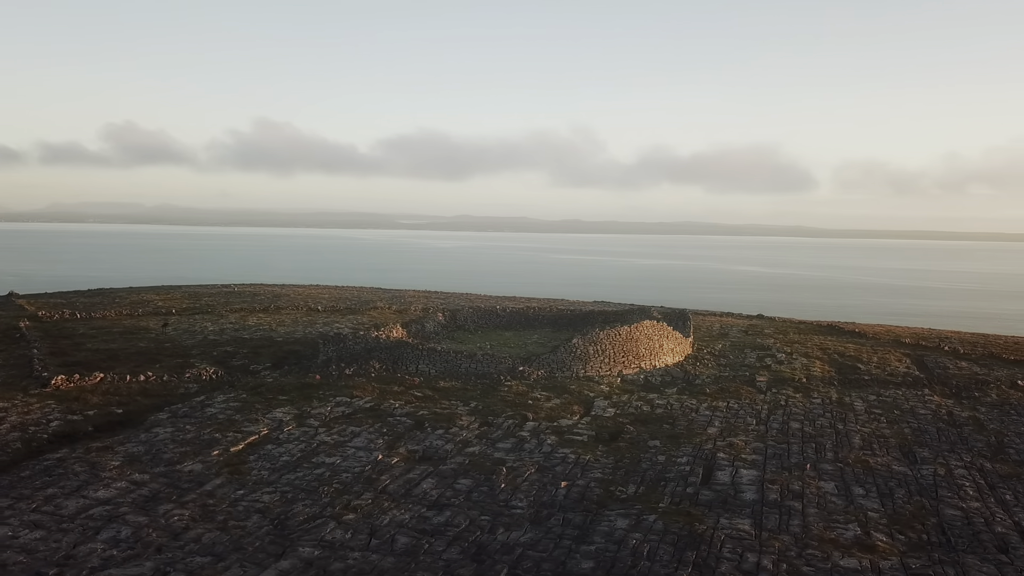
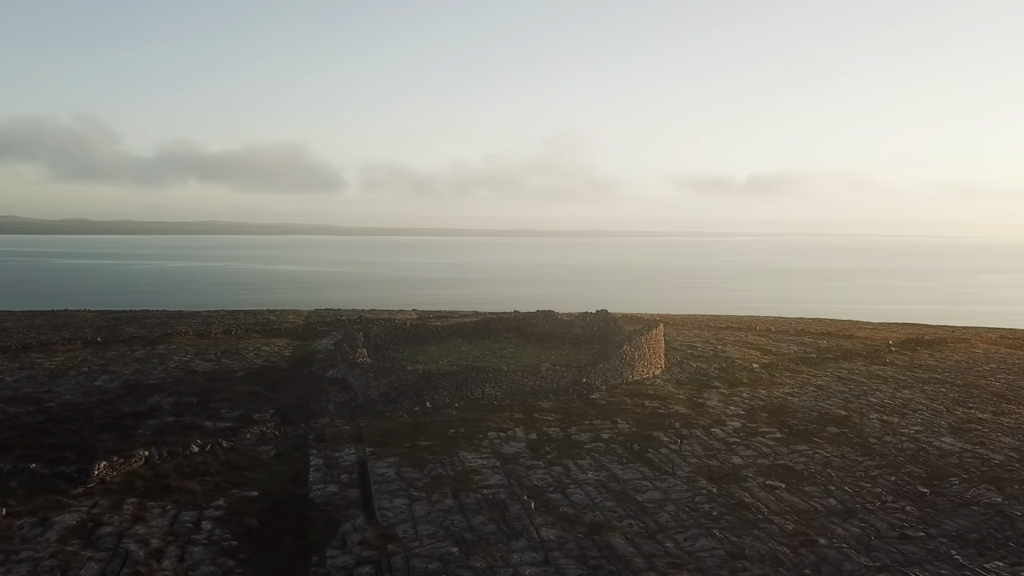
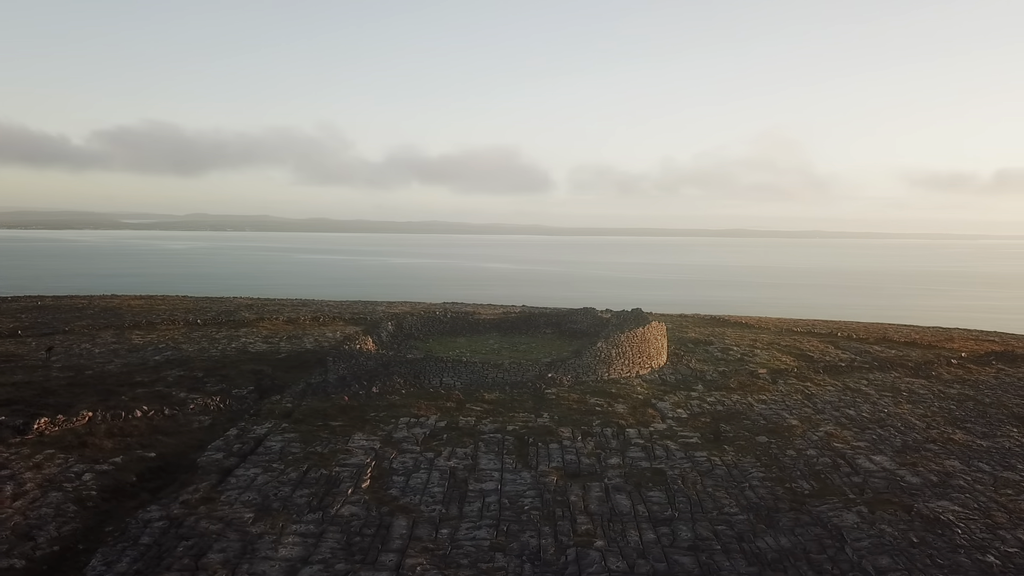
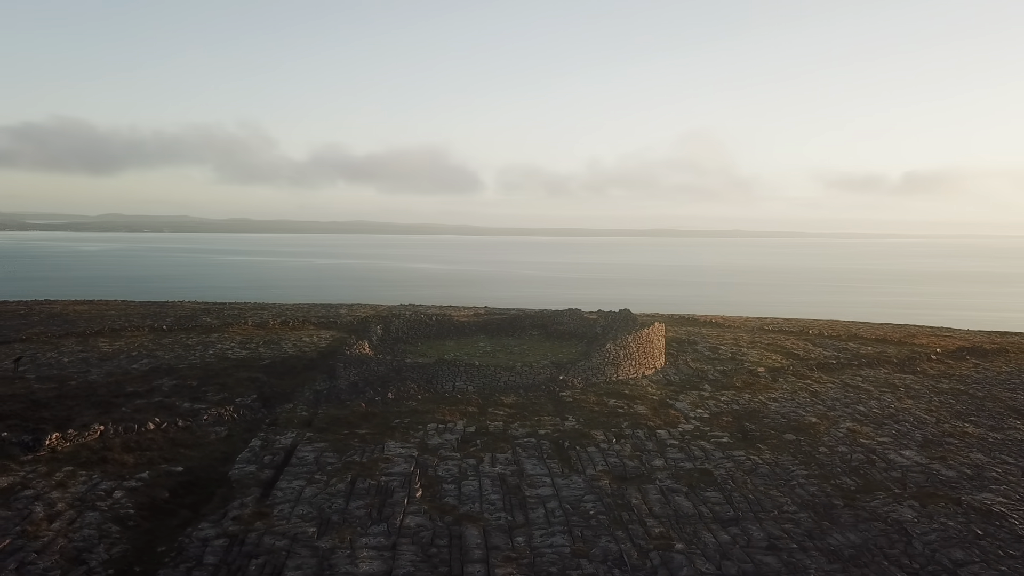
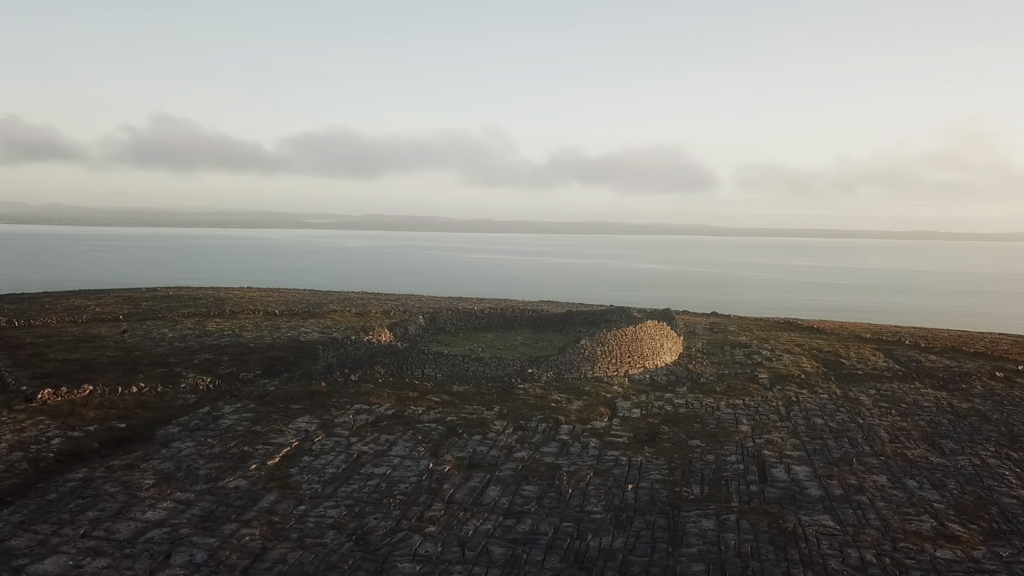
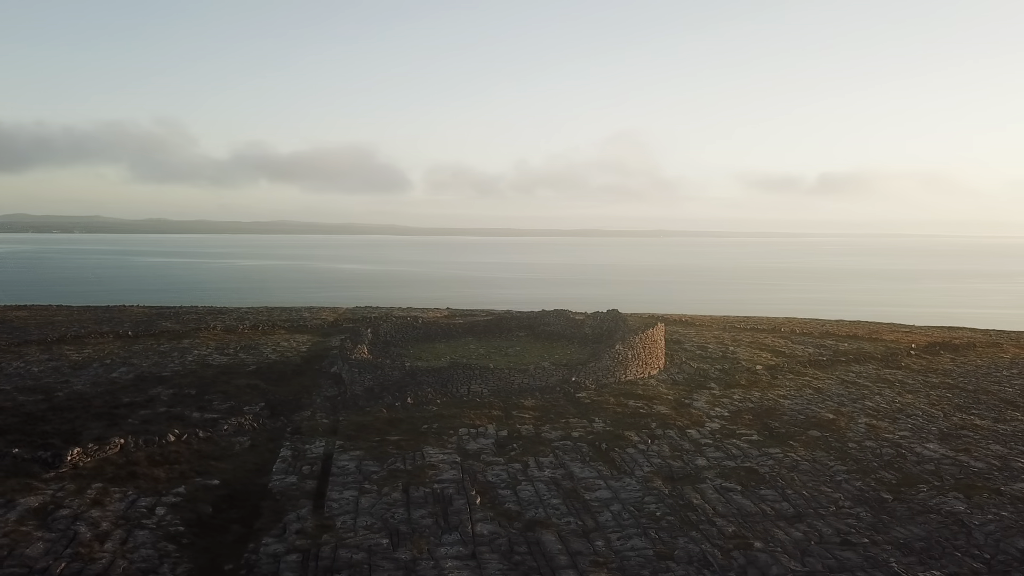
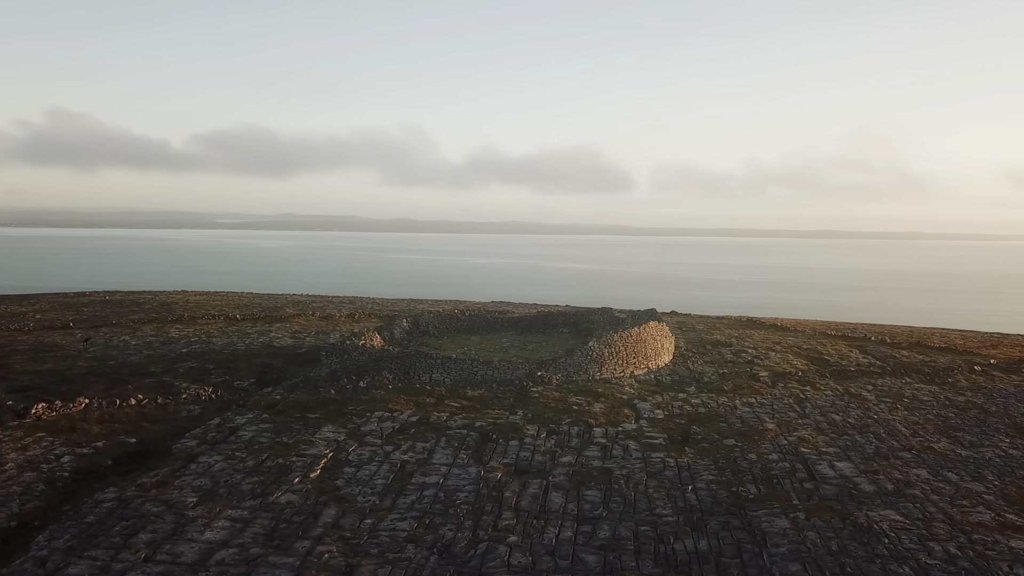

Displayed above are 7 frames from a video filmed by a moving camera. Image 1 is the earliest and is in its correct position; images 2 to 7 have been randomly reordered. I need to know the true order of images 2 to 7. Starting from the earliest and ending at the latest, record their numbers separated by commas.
5, 7, 3, 4, 6, 2
